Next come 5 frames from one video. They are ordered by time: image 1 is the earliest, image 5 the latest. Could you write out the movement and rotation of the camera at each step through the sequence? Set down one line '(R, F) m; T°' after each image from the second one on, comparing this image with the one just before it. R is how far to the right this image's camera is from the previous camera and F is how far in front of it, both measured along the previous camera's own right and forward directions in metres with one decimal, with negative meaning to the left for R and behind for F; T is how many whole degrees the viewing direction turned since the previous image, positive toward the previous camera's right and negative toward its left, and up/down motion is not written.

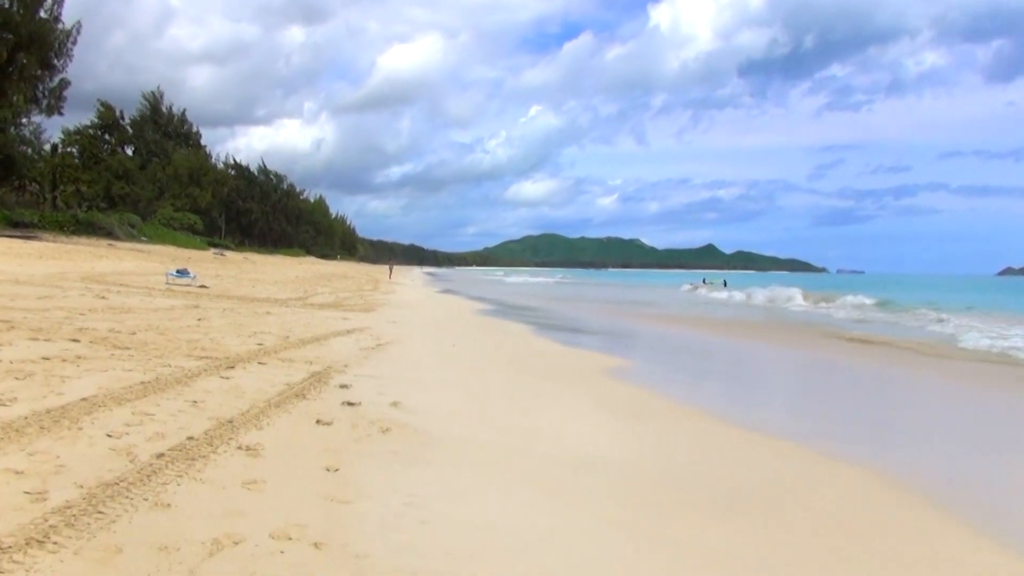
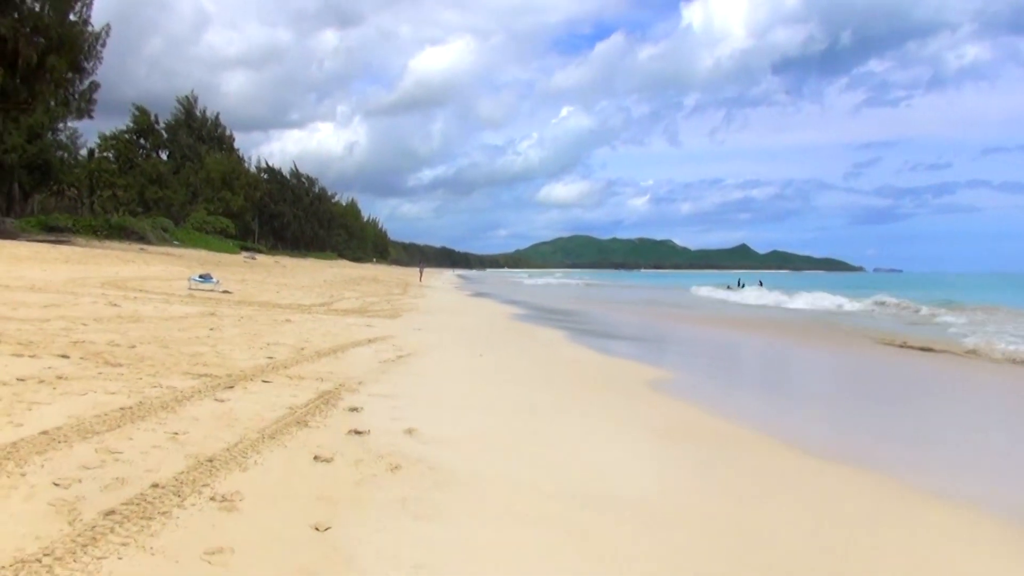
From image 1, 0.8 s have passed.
(0.0, +0.7) m; -2°
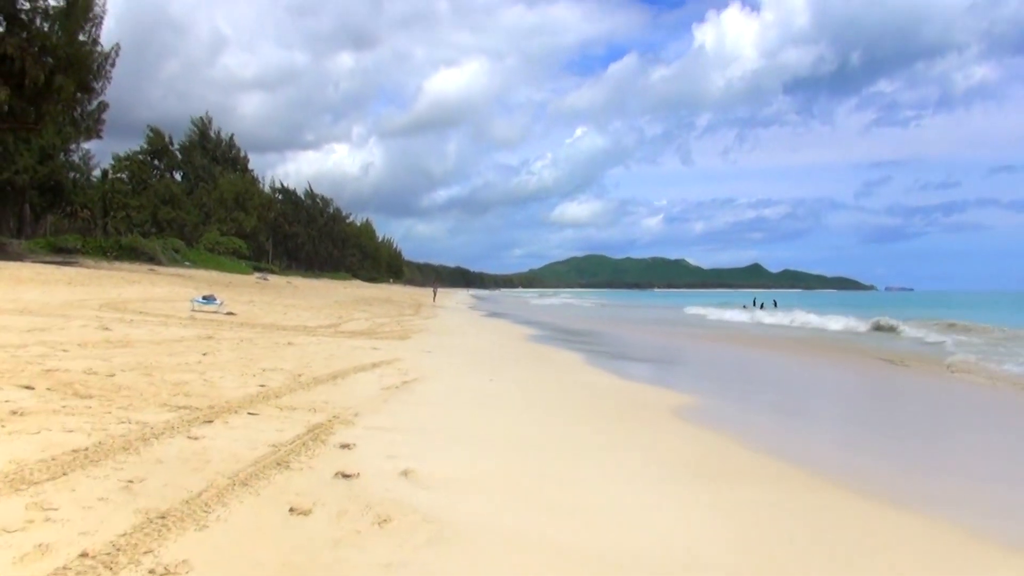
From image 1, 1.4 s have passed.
(0.0, +0.6) m; -1°
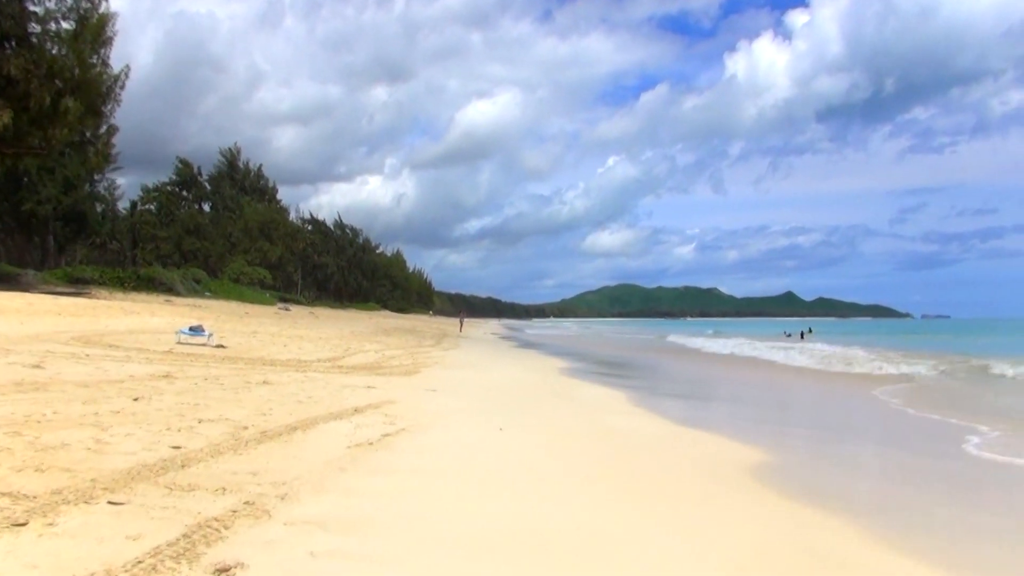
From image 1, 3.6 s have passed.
(+0.2, +2.0) m; -2°
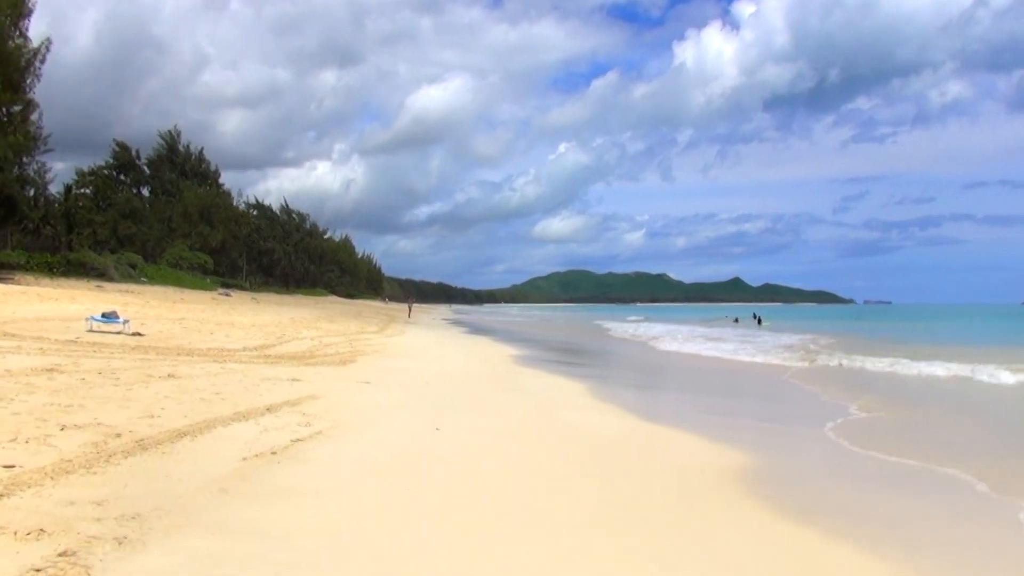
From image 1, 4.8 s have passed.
(+0.1, +1.1) m; +3°
